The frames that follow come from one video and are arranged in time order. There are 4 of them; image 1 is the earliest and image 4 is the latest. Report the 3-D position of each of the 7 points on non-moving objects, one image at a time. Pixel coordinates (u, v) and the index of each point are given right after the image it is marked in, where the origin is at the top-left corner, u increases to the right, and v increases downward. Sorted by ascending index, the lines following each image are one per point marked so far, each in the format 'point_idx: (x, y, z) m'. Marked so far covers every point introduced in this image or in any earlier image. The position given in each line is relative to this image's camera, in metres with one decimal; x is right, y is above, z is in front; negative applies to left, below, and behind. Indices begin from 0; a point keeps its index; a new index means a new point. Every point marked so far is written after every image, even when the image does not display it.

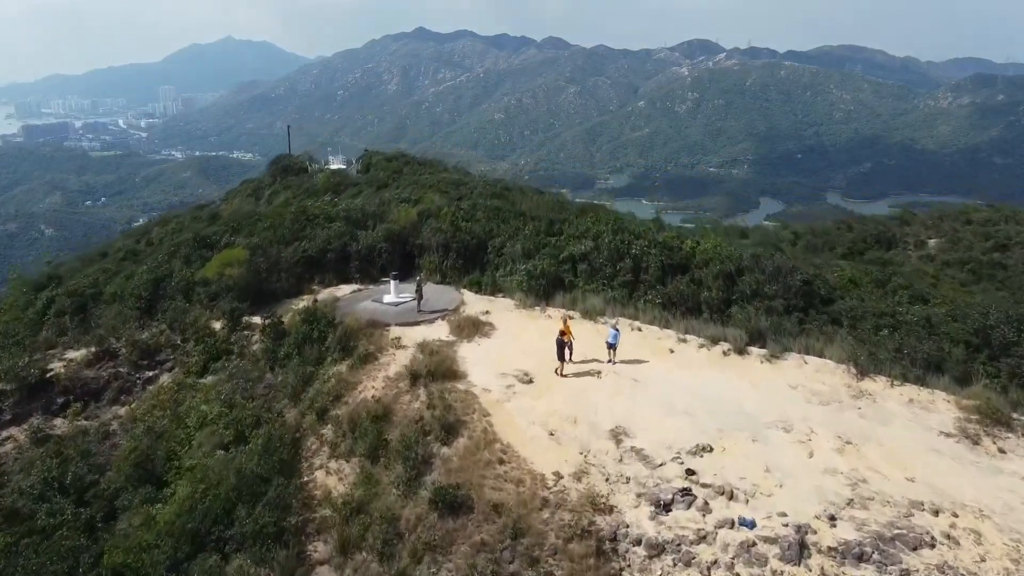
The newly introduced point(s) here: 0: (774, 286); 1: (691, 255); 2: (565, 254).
0: (+4.6, 0.0, +10.0) m
1: (+3.4, +0.6, +10.8) m
2: (+1.0, +0.6, +11.0) m
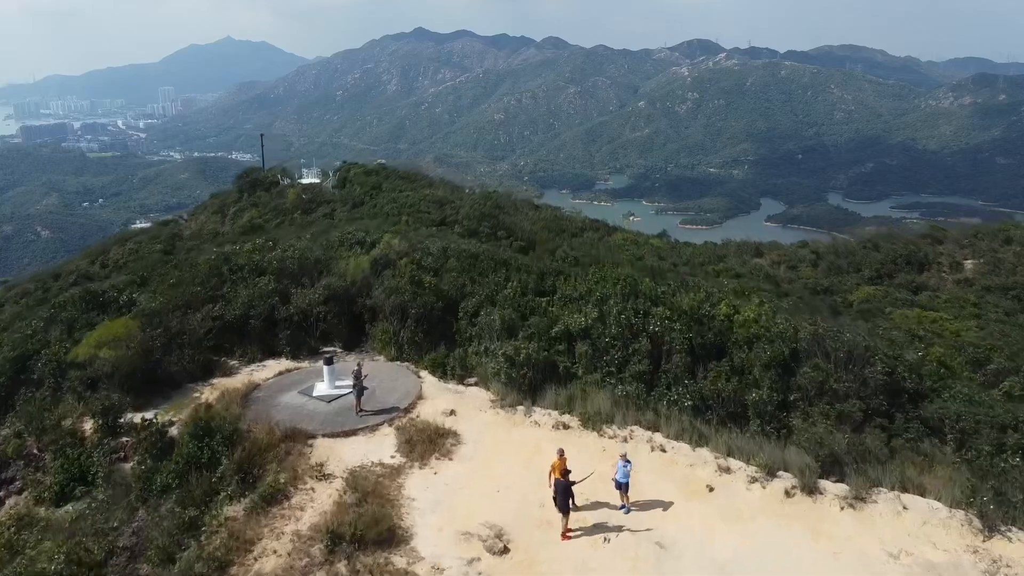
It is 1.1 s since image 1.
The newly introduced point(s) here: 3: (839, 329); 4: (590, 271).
0: (+4.3, -1.2, +7.2) m
1: (+3.1, -0.6, +8.1) m
2: (+0.7, -0.6, +8.2) m
3: (+4.7, -0.6, +8.2) m
4: (+1.4, +0.3, +10.4) m
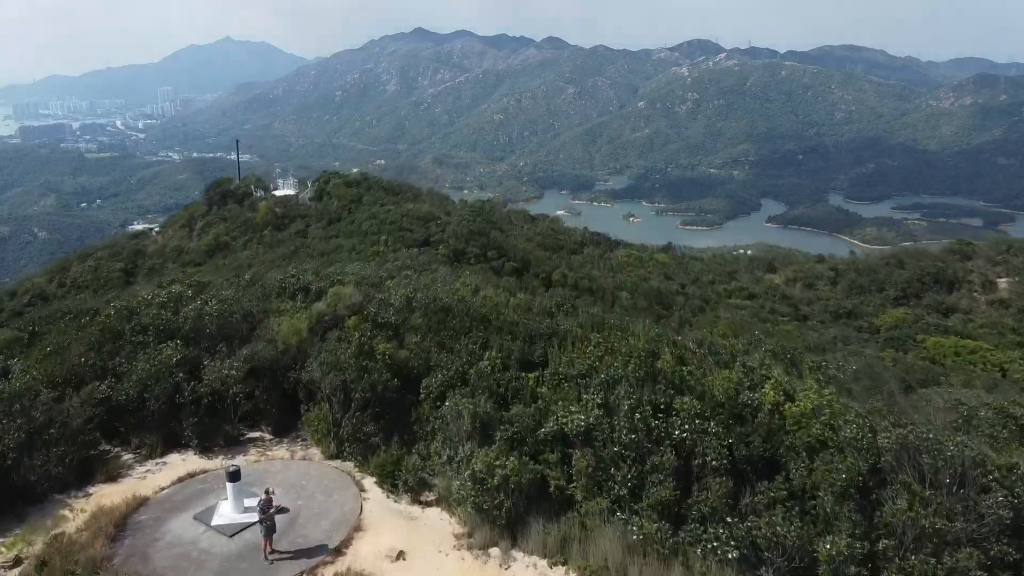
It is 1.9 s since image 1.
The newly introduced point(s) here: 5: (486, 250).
0: (+4.0, -2.1, +5.1) m
1: (+2.8, -1.5, +5.9) m
2: (+0.4, -1.5, +6.1) m
3: (+4.4, -1.5, +6.0) m
4: (+1.1, -0.6, +8.3) m
5: (-0.9, +1.3, +19.2) m
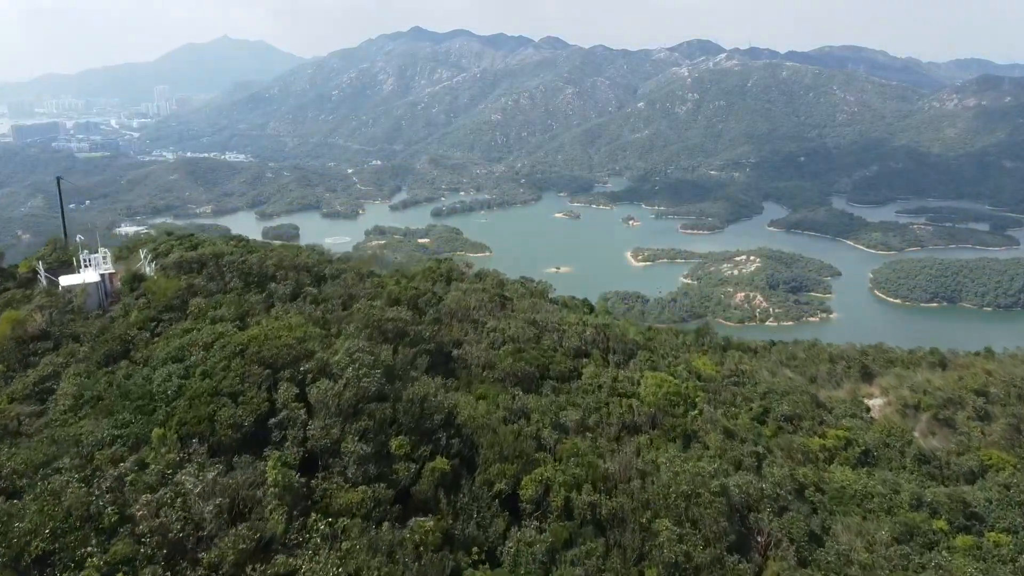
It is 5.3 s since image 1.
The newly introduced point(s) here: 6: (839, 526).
0: (+2.8, -5.9, -4.5) m
1: (+1.6, -5.3, -3.7) m
2: (-0.8, -5.3, -3.5) m
3: (+3.2, -5.3, -3.6) m
4: (-0.1, -4.4, -1.3) m
5: (-2.1, -2.5, +9.5) m
6: (+6.5, -4.6, +11.1) m
